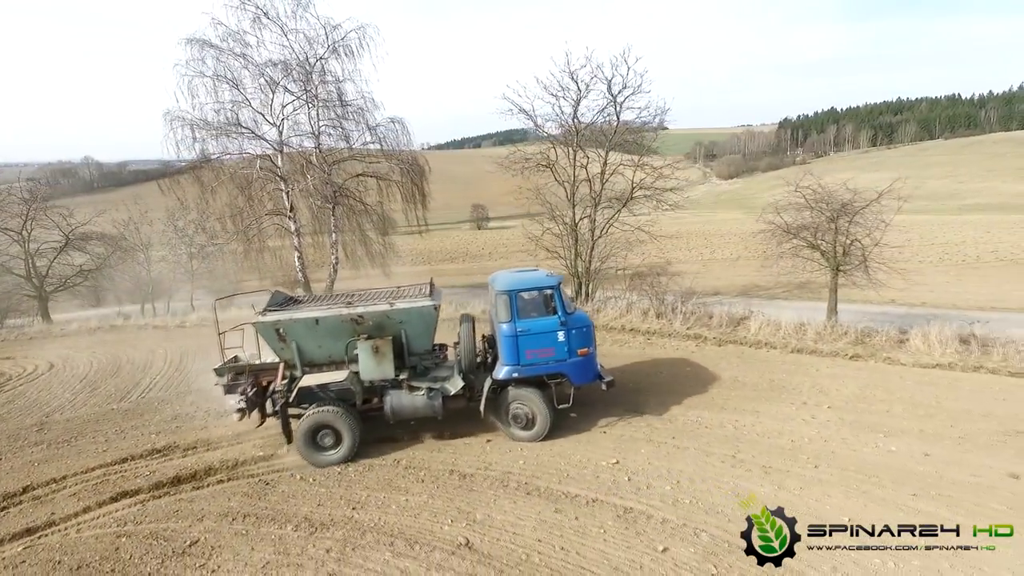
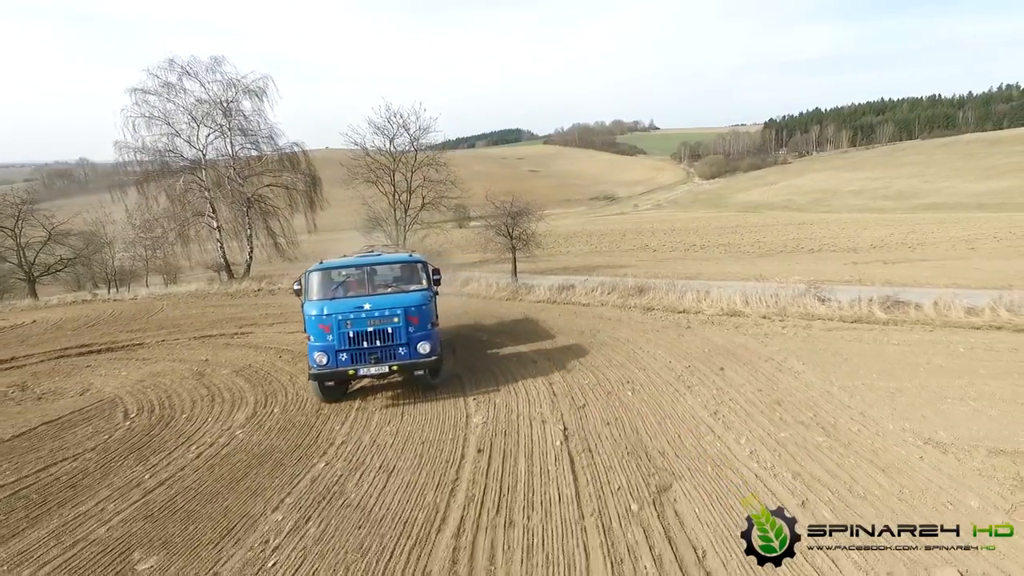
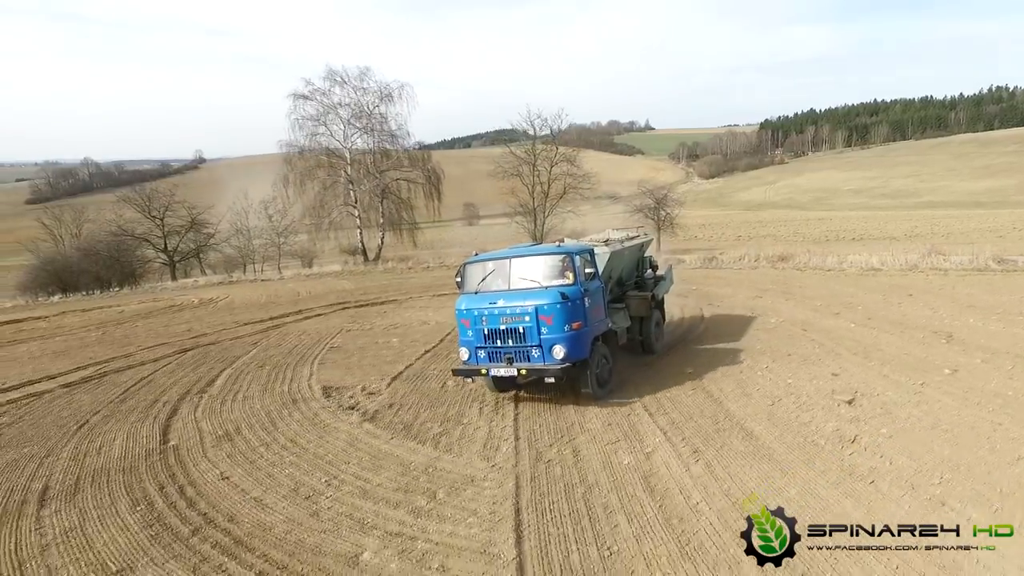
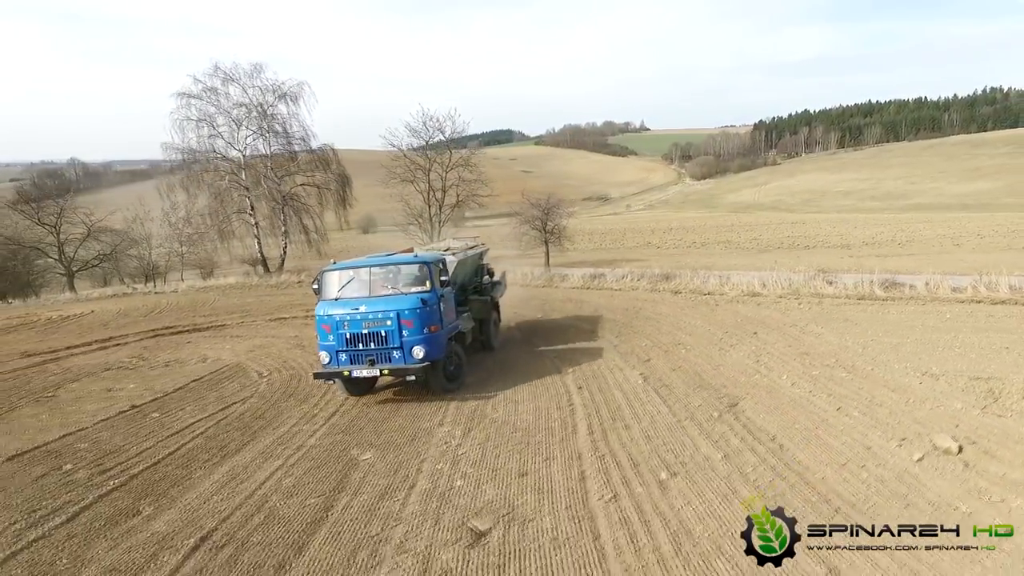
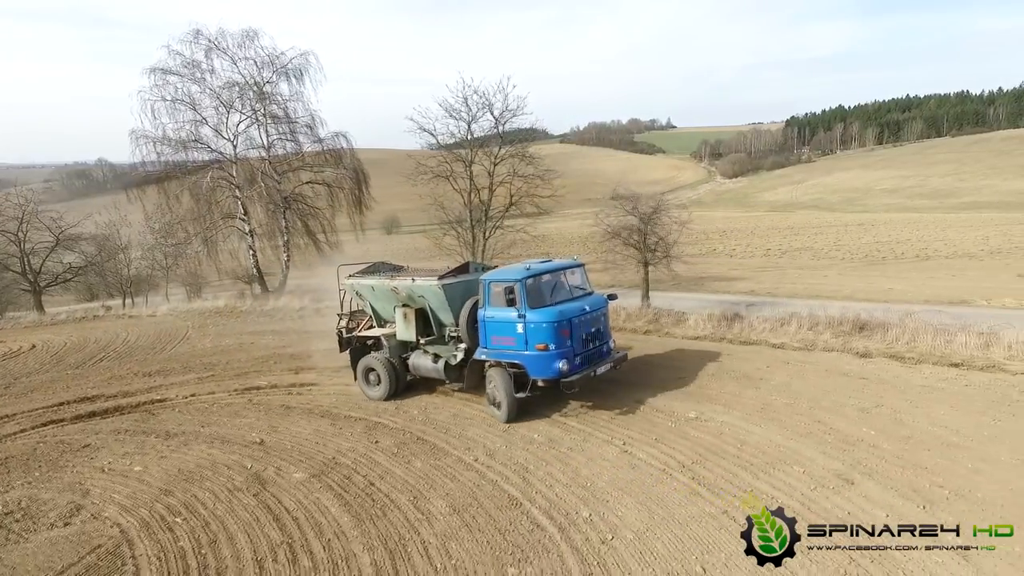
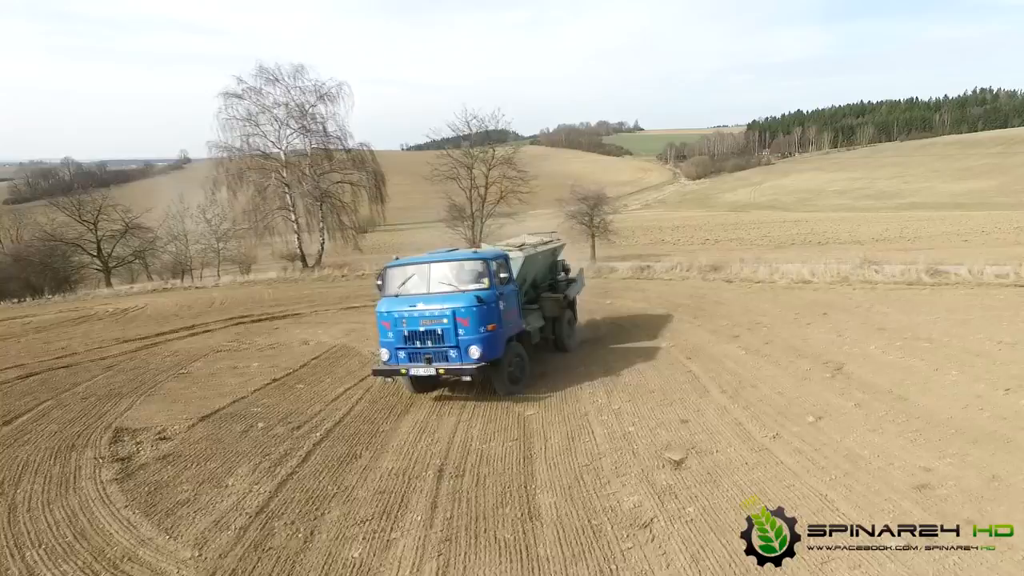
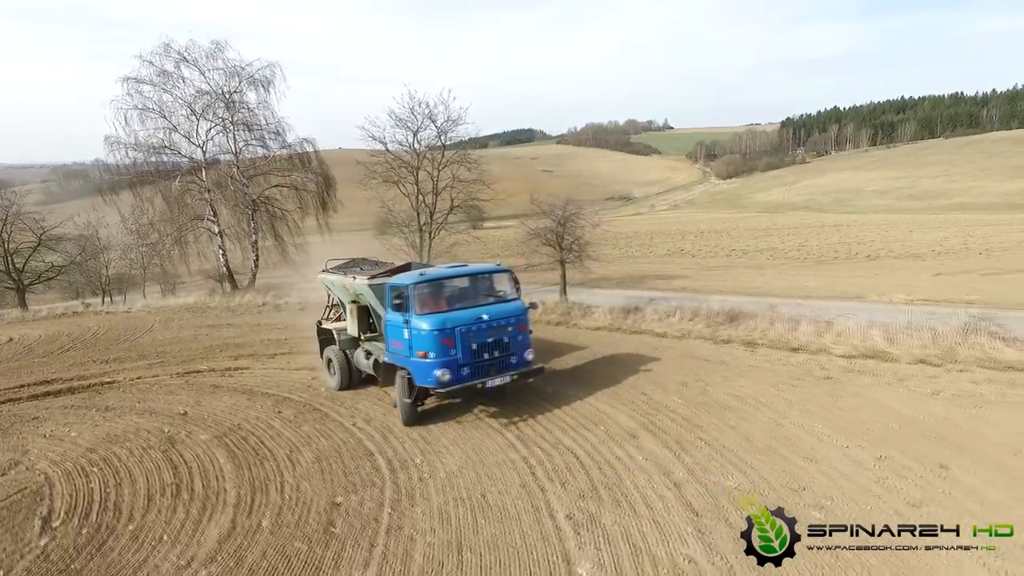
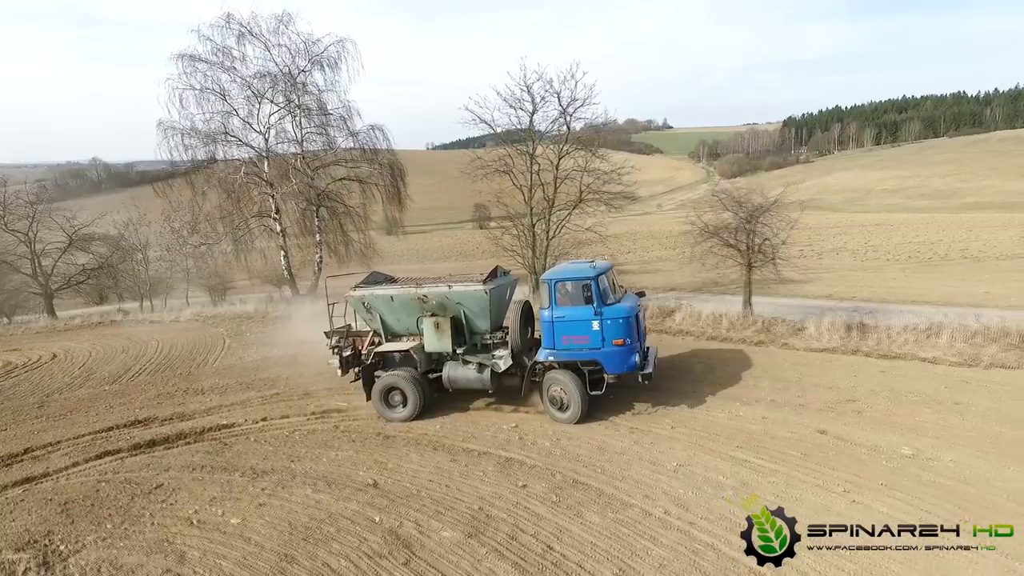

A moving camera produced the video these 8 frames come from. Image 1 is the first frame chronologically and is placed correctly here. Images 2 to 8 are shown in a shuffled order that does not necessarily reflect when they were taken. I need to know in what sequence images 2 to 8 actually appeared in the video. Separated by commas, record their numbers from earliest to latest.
8, 5, 7, 2, 4, 6, 3
